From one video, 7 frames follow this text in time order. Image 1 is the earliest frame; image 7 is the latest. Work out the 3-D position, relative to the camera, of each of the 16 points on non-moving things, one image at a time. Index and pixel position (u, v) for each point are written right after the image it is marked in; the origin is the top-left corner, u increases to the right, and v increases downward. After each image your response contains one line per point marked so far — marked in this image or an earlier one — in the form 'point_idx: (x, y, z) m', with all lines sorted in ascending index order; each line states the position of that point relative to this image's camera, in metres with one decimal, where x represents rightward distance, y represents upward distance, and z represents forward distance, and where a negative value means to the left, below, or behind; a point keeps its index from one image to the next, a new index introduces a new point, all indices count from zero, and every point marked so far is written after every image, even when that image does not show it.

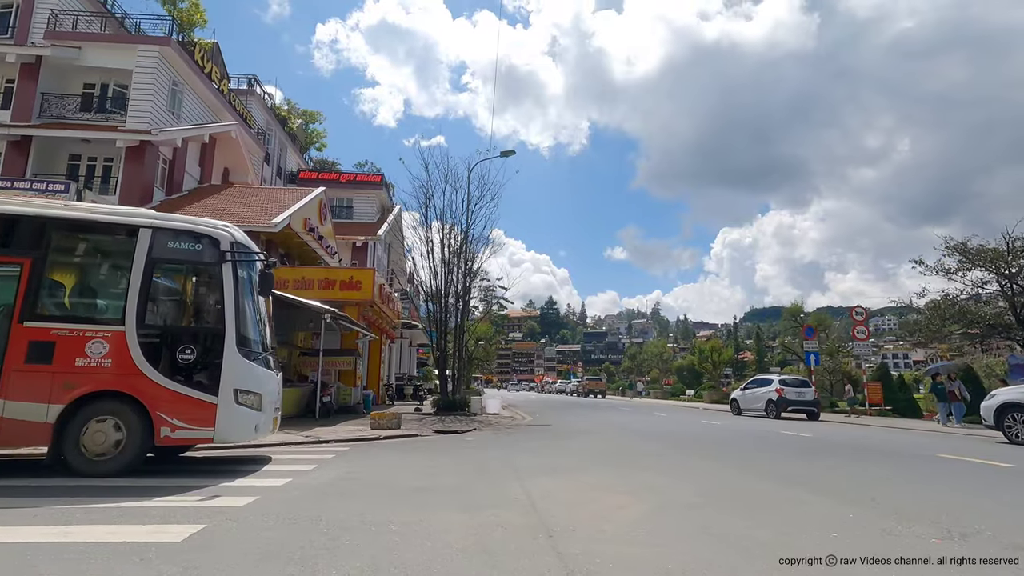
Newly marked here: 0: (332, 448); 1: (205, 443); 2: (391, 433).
0: (-3.7, -3.3, +11.1) m
1: (-4.4, -2.2, +7.6) m
2: (-3.1, -3.8, +13.9) m
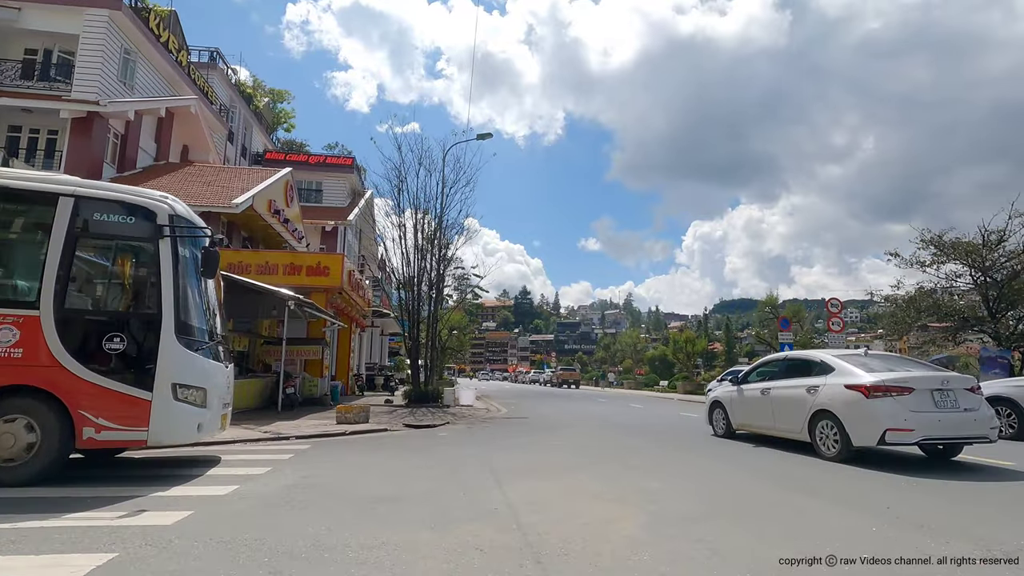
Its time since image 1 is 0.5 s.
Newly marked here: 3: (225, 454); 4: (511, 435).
0: (-4.2, -3.0, +10.2) m
1: (-4.7, -1.9, +6.7) m
2: (-3.7, -3.4, +13.1) m
3: (-4.6, -2.7, +8.7) m
4: (0.0, -3.5, +12.9) m
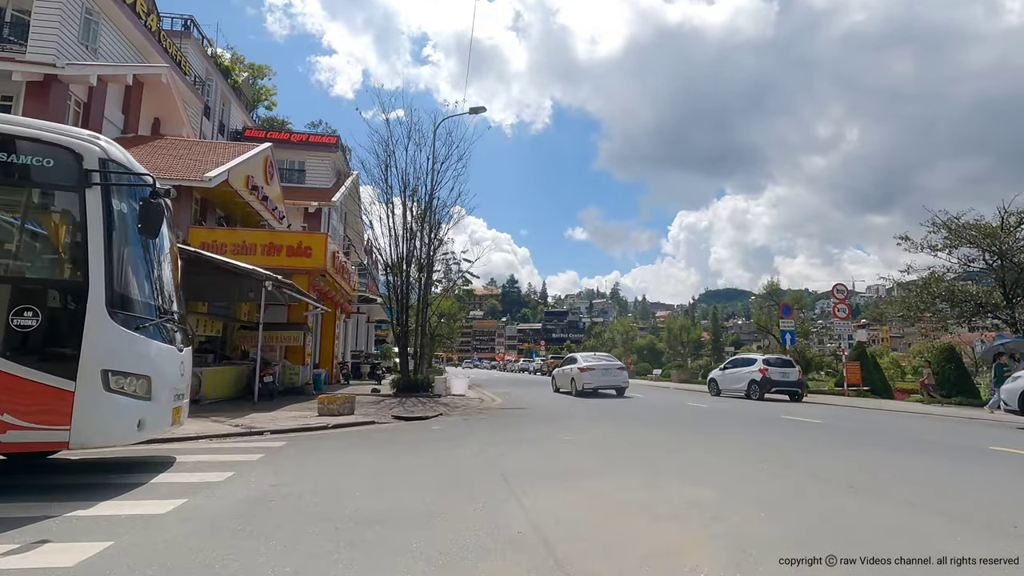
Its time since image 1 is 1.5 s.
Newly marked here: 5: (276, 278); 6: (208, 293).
0: (-4.1, -2.5, +8.9) m
1: (-4.5, -1.6, +5.3) m
2: (-3.7, -2.9, +11.8) m
3: (-4.5, -2.3, +7.4) m
4: (0.0, -3.0, +11.7) m
5: (-6.4, +0.2, +15.4) m
6: (-10.0, -0.2, +17.8) m
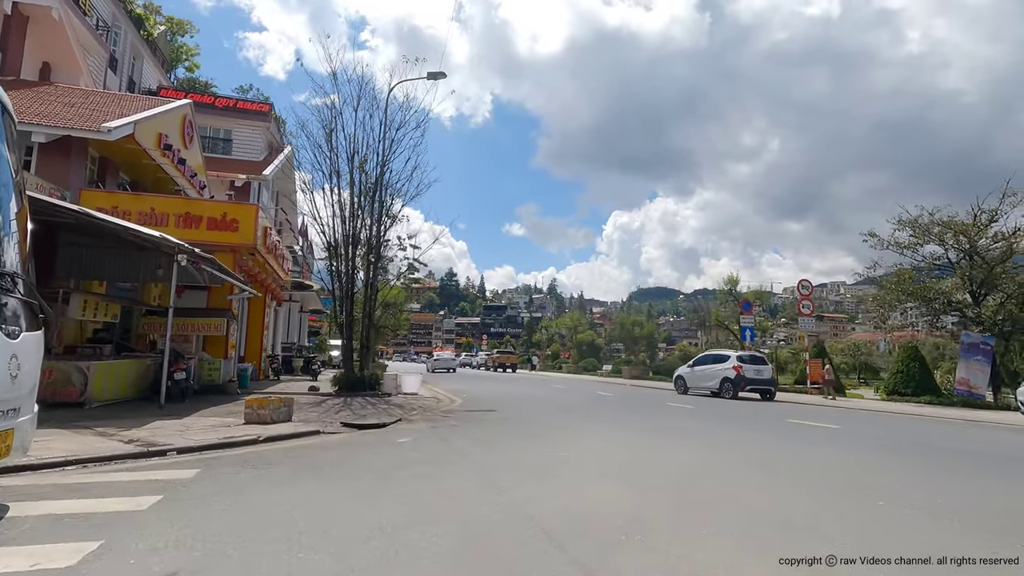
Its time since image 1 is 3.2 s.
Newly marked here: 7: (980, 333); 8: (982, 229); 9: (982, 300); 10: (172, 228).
0: (-4.0, -2.1, +6.3) m
1: (-4.0, -1.2, +2.7) m
2: (-4.0, -2.4, +9.3) m
3: (-4.2, -1.8, +4.8) m
4: (-0.3, -2.7, +9.6) m
5: (-7.1, +0.8, +12.4) m
6: (-11.0, +0.5, +14.4) m
7: (+16.3, -1.6, +18.8) m
8: (+16.6, +2.1, +19.1) m
9: (+16.8, -0.4, +19.2) m
10: (-10.9, +1.9, +17.1) m
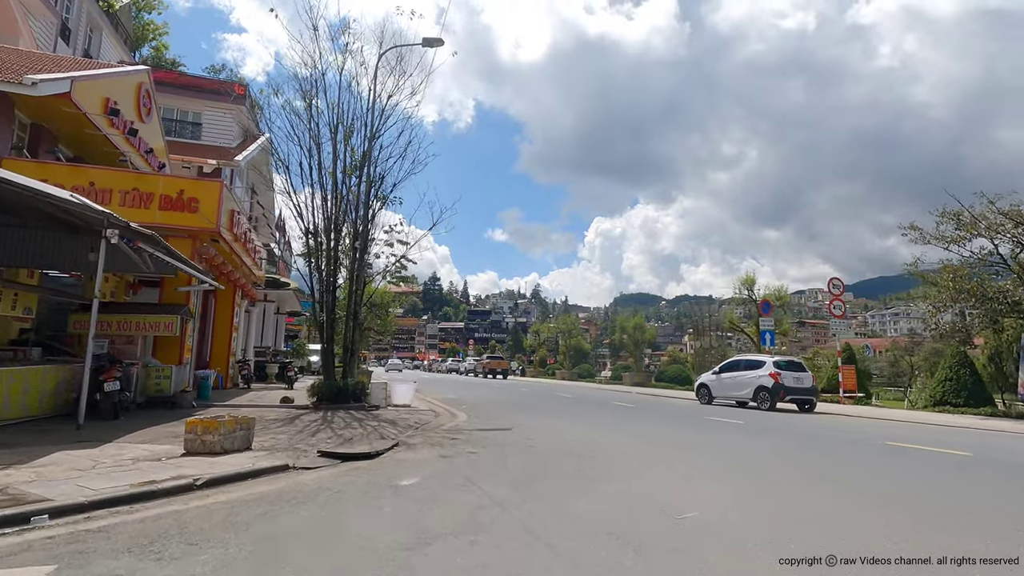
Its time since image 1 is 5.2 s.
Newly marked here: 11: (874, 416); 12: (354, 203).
0: (-3.4, -1.8, +3.6) m
1: (-3.2, -0.8, +0.1) m
2: (-3.5, -2.2, +6.6) m
3: (-3.5, -1.5, +2.1) m
4: (+0.2, -2.4, +7.0) m
5: (-6.6, +1.1, +9.7) m
6: (-10.5, +0.8, +11.5) m
7: (+16.6, -1.5, +16.8) m
8: (+16.9, +2.2, +17.1) m
9: (+17.0, -0.4, +17.2) m
10: (-10.5, +2.2, +14.3) m
11: (+12.3, -4.3, +18.1) m
12: (-5.2, +2.8, +17.8) m
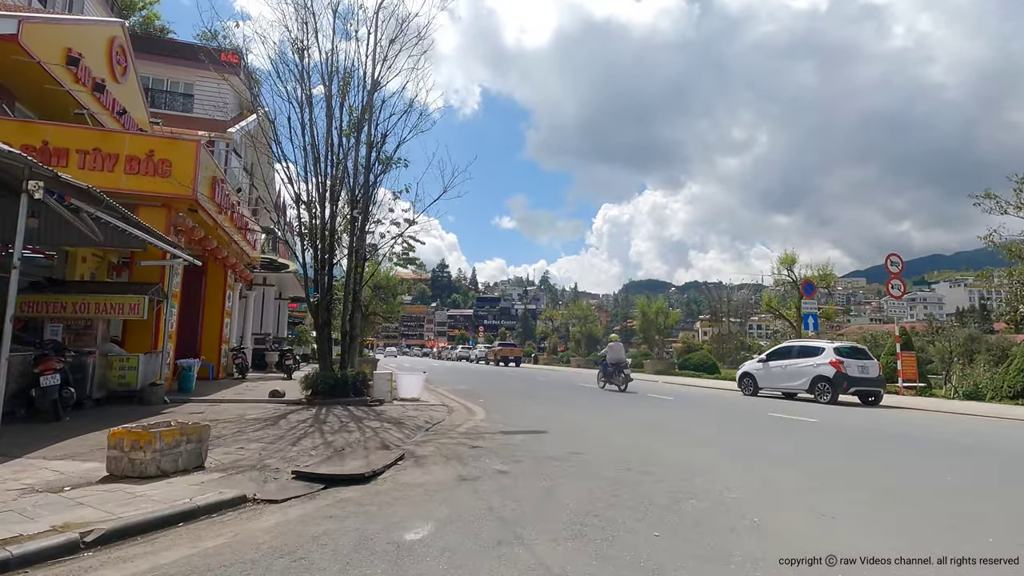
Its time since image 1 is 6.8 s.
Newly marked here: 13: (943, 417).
0: (-2.9, -1.5, +1.6) m
1: (-2.8, -0.6, -2.0) m
2: (-3.0, -1.8, +4.5) m
3: (-3.1, -1.2, 0.0) m
4: (+0.7, -2.0, +5.0) m
5: (-6.1, +1.5, +7.6) m
6: (-10.0, +1.2, +9.5) m
7: (+17.2, -0.8, +14.4) m
8: (+17.5, +2.9, +14.6) m
9: (+17.7, +0.3, +14.8) m
10: (-10.0, +2.7, +12.2) m
11: (+12.9, -3.6, +15.9) m
12: (-4.6, +3.4, +15.7) m
13: (+11.6, -3.4, +14.3) m
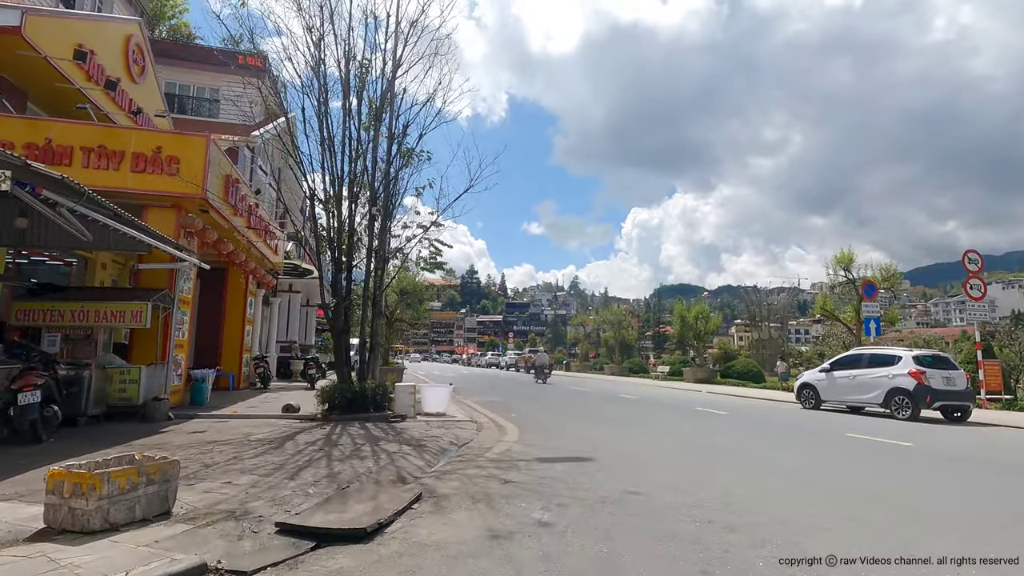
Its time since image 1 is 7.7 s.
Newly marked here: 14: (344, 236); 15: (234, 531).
0: (-2.8, -1.5, +0.4) m
1: (-2.9, -0.5, -3.1) m
2: (-2.7, -1.8, +3.4) m
3: (-3.1, -1.2, -1.1) m
4: (+1.0, -2.0, +3.6) m
5: (-5.6, +1.4, +6.7) m
6: (-9.4, +1.1, +8.8) m
7: (+18.0, -0.7, +12.2) m
8: (+18.3, +2.9, +12.4) m
9: (+18.5, +0.4, +12.5) m
10: (-9.3, +2.6, +11.5) m
11: (+13.8, -3.6, +13.8) m
12: (-3.8, +3.3, +14.7) m
13: (+12.4, -3.4, +12.4) m
14: (-4.6, +1.4, +14.9) m
15: (-2.2, -1.9, +4.3) m
